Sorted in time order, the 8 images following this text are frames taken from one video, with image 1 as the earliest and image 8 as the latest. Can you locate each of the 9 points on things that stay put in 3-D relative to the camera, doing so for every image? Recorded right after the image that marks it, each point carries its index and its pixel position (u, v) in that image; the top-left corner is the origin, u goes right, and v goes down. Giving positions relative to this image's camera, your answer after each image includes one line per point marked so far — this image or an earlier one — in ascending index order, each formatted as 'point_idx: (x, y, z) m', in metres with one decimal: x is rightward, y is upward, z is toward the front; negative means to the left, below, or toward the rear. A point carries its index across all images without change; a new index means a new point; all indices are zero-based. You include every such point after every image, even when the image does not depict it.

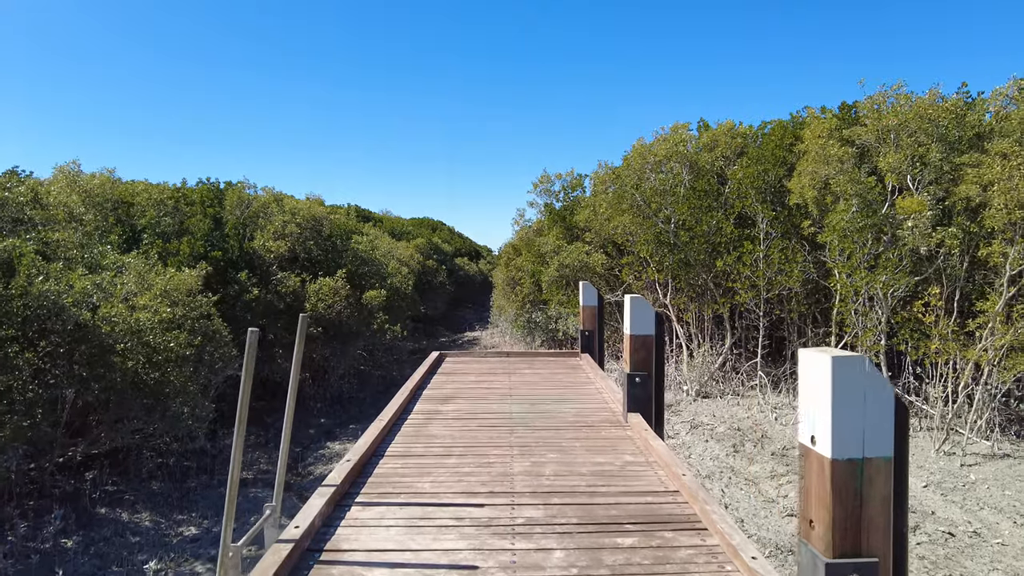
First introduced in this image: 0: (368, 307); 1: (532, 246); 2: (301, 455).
0: (-2.7, -0.4, +10.2) m
1: (+0.5, +1.0, +13.2) m
2: (-2.7, -2.2, +6.9) m
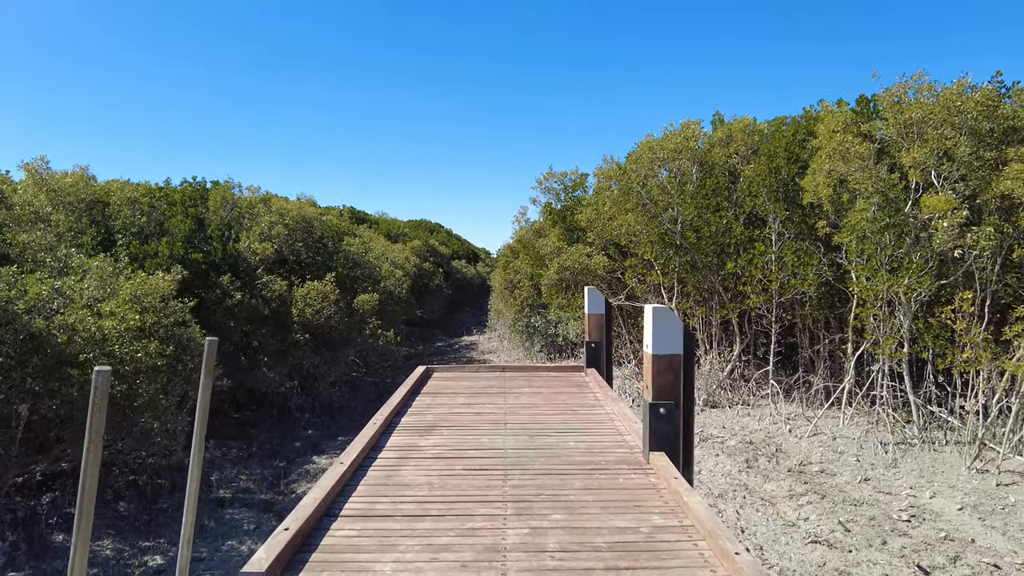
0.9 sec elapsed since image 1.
0: (-2.8, -0.4, +9.8) m
1: (+0.5, +0.9, +12.8) m
2: (-2.7, -2.2, +6.4) m
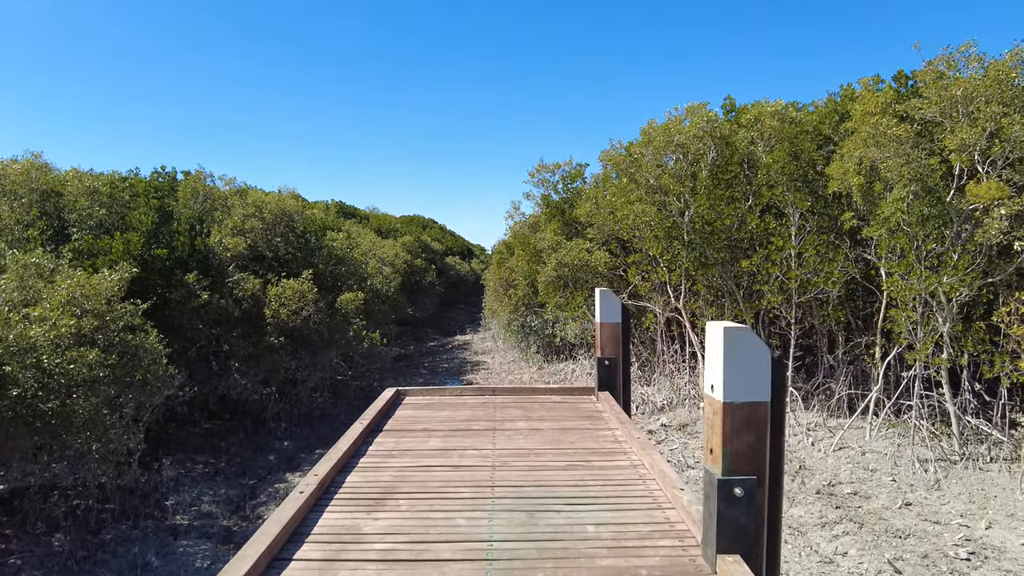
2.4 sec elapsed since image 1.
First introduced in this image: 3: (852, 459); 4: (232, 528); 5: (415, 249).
0: (-2.9, -0.4, +9.1) m
1: (+0.4, +1.0, +12.1) m
2: (-2.8, -2.2, +5.8) m
3: (+3.5, -1.8, +5.6) m
4: (-2.6, -2.2, +5.0) m
5: (-3.4, +1.4, +19.1) m
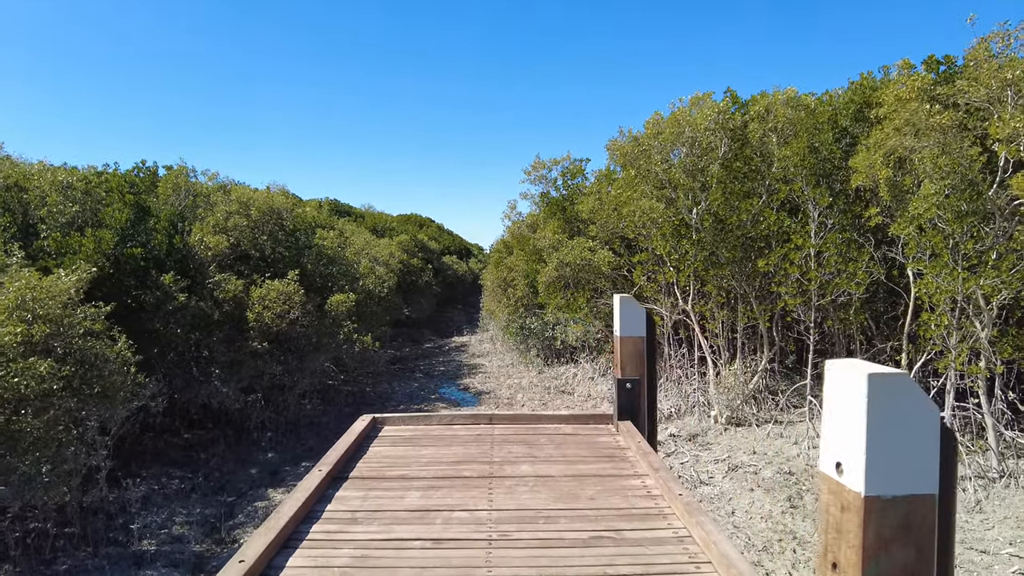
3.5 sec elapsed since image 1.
0: (-2.9, -0.4, +8.7) m
1: (+0.3, +1.0, +11.7) m
2: (-2.8, -2.2, +5.3) m
3: (+3.5, -1.8, +5.1) m
4: (-2.6, -2.2, +4.5) m
5: (-3.5, +1.4, +18.7) m
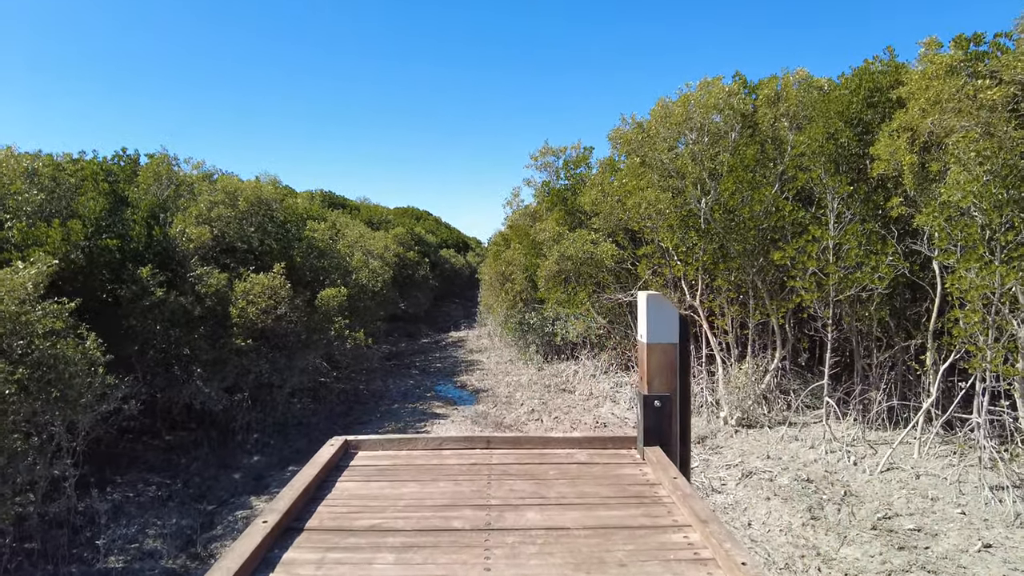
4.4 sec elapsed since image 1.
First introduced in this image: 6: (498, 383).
0: (-2.9, -0.3, +8.3) m
1: (+0.3, +1.1, +11.3) m
2: (-2.8, -2.2, +4.9) m
3: (+3.5, -1.7, +4.8) m
4: (-2.6, -2.2, +4.2) m
5: (-3.5, +1.6, +18.2) m
6: (-0.3, -1.8, +10.4) m
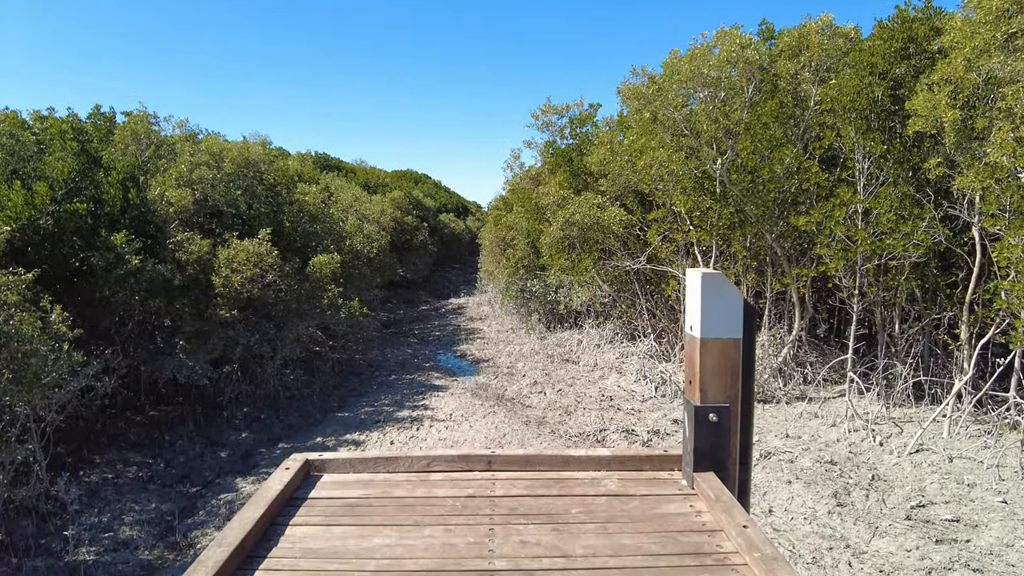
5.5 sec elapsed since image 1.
0: (-2.9, +0.1, +7.9) m
1: (+0.3, +1.8, +10.8) m
2: (-2.8, -1.9, +4.6) m
3: (+3.5, -1.5, +4.5) m
4: (-2.6, -2.0, +3.9) m
5: (-3.5, +2.7, +17.7) m
6: (-0.2, -1.2, +10.1) m
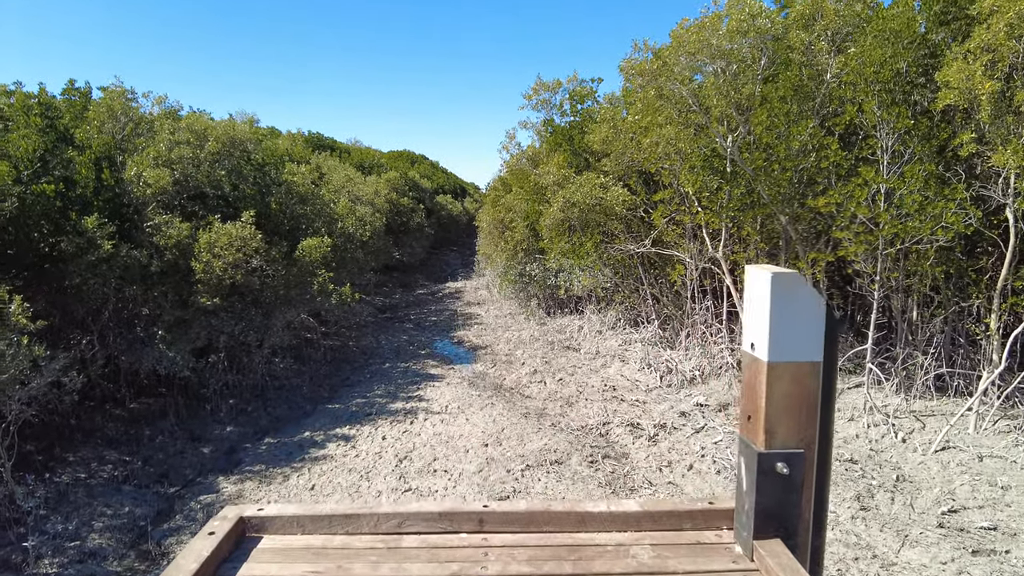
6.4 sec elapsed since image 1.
0: (-2.9, +0.3, +7.5) m
1: (+0.3, +2.1, +10.4) m
2: (-2.8, -1.8, +4.3) m
3: (+3.5, -1.4, +4.2) m
4: (-2.6, -1.9, +3.6) m
5: (-3.6, +3.3, +17.2) m
6: (-0.3, -0.9, +9.8) m
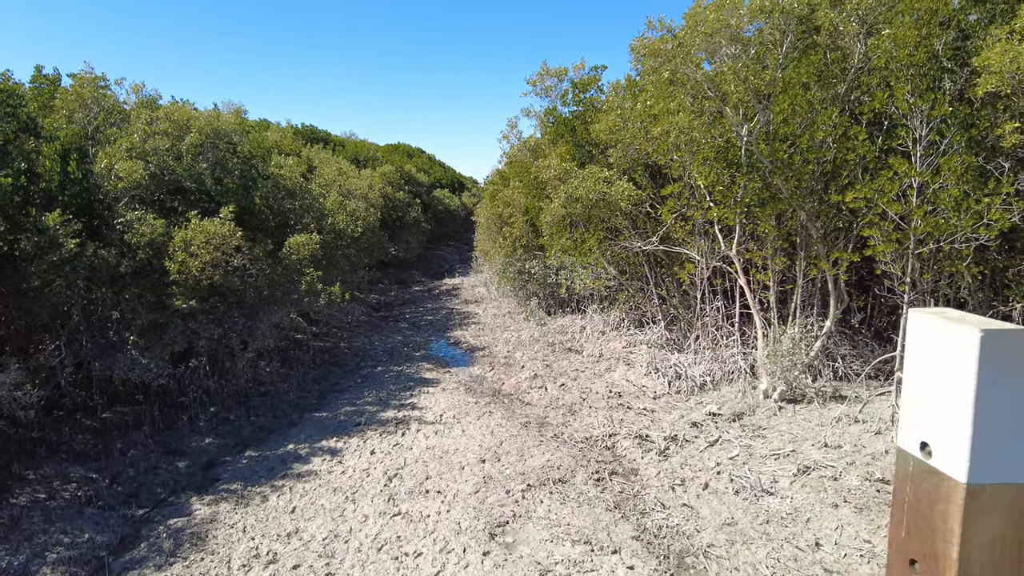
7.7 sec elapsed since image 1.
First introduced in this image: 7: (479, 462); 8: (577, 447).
0: (-2.9, +0.3, +7.1) m
1: (+0.3, +2.1, +9.9) m
2: (-2.8, -1.8, +3.9) m
3: (+3.5, -1.4, +3.8) m
4: (-2.6, -1.9, +3.2) m
5: (-3.6, +3.4, +16.8) m
6: (-0.3, -0.9, +9.4) m
7: (-0.3, -1.6, +4.8) m
8: (+0.6, -1.5, +5.1) m
